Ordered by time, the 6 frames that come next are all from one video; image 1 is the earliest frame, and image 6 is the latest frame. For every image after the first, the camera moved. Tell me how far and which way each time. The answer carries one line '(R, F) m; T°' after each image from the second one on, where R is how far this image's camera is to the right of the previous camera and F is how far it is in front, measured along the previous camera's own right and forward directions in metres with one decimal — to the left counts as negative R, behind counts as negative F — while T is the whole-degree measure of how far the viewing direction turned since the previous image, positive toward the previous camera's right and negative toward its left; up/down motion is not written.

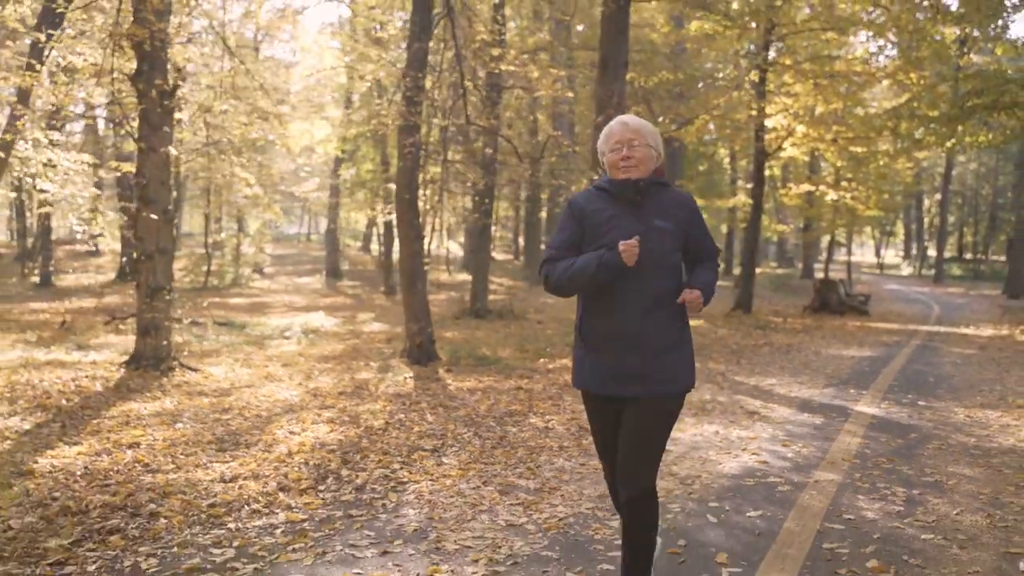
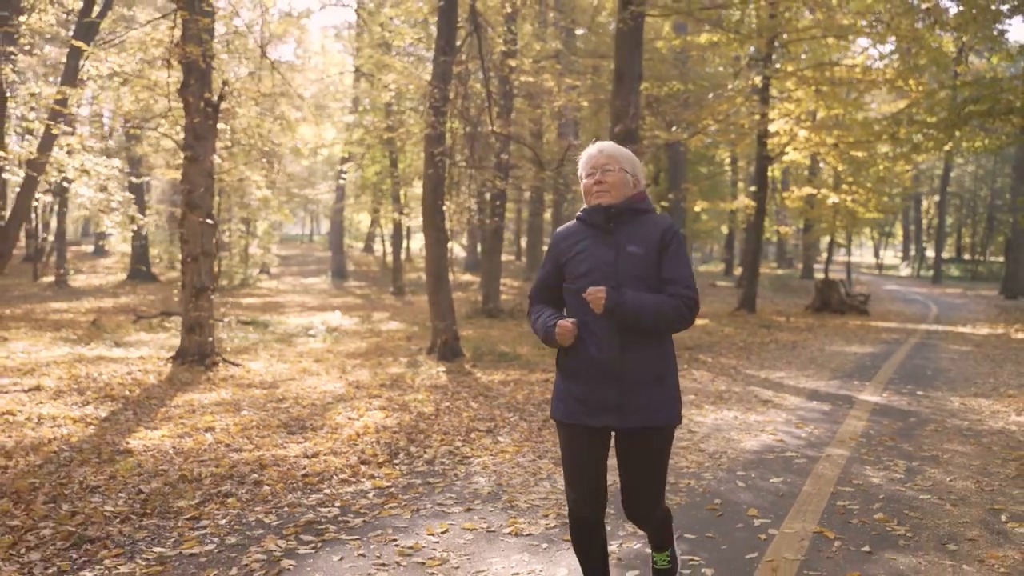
(-0.3, -0.7) m; 0°
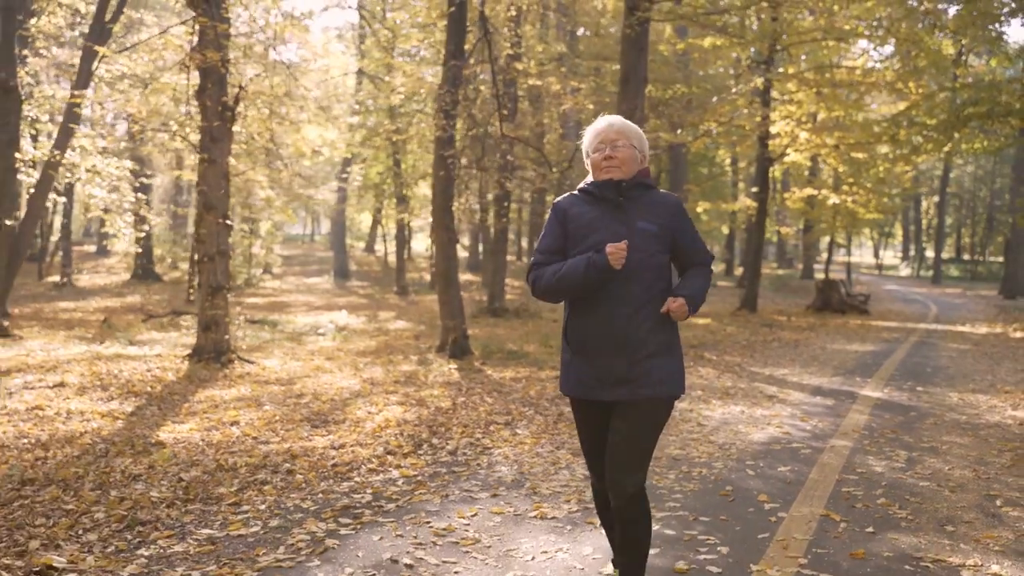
(-0.1, -0.3) m; 0°
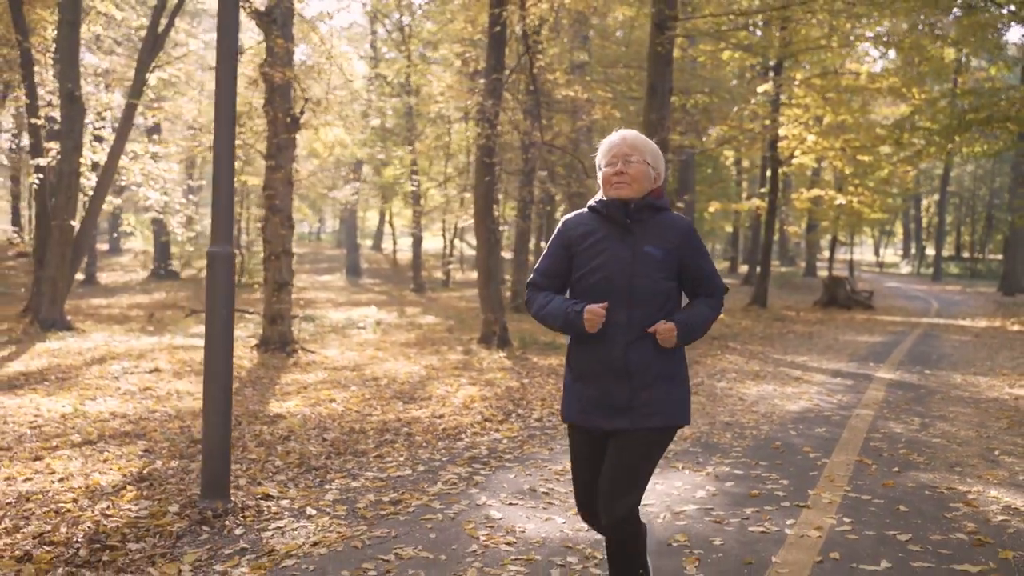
(-0.6, -1.0) m; 0°
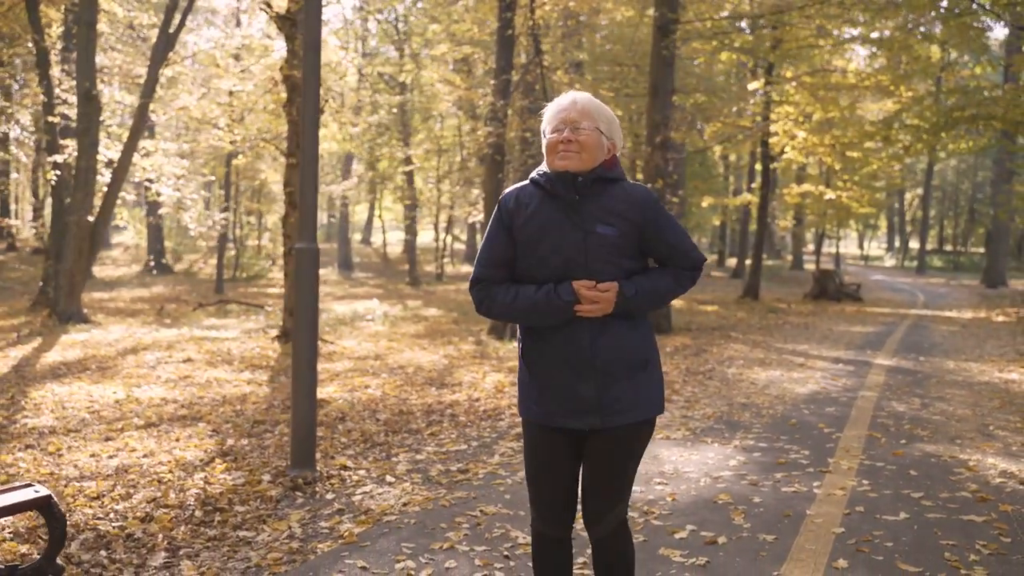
(-0.4, -0.5) m; +1°
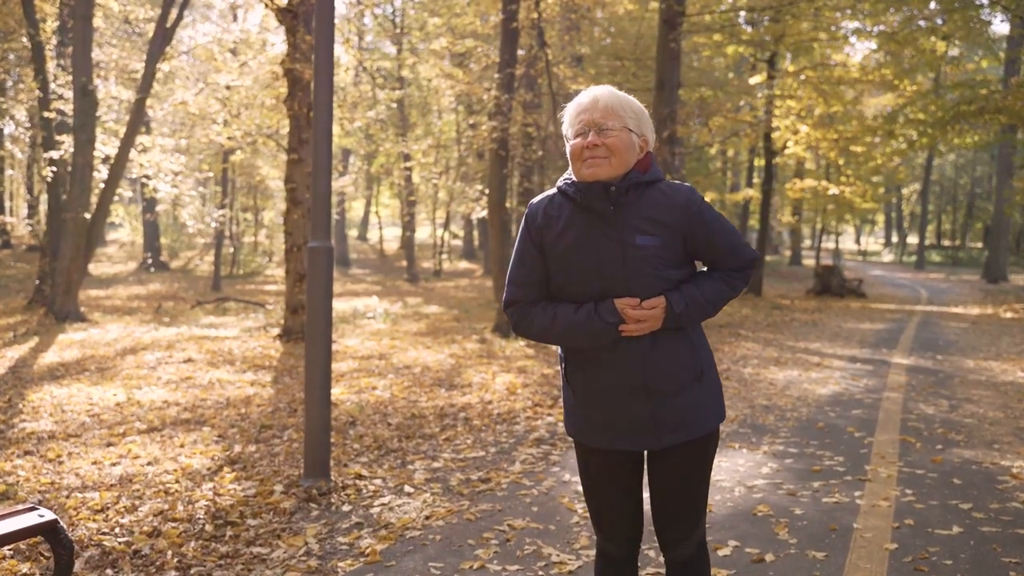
(-0.2, +0.2) m; 0°
